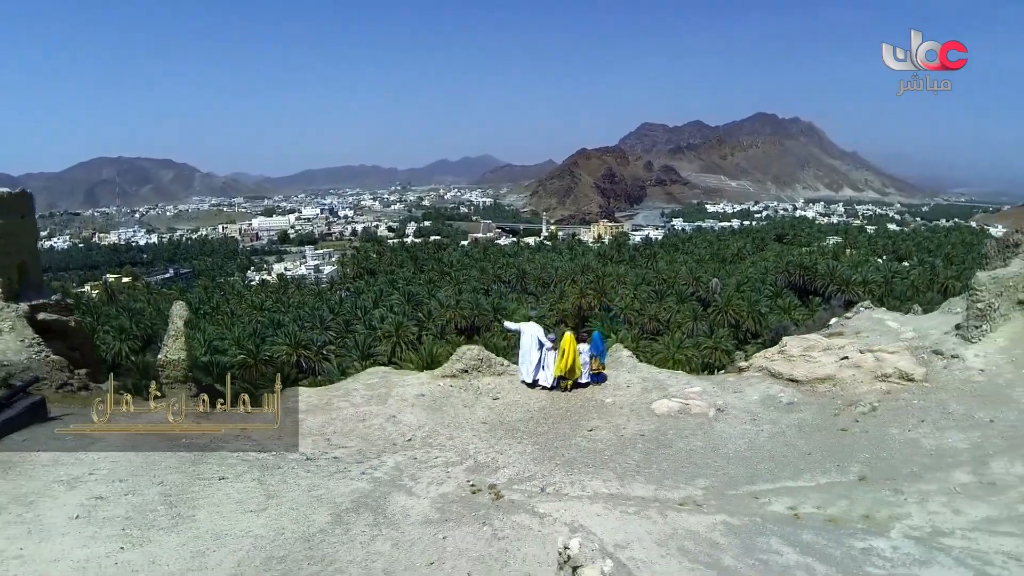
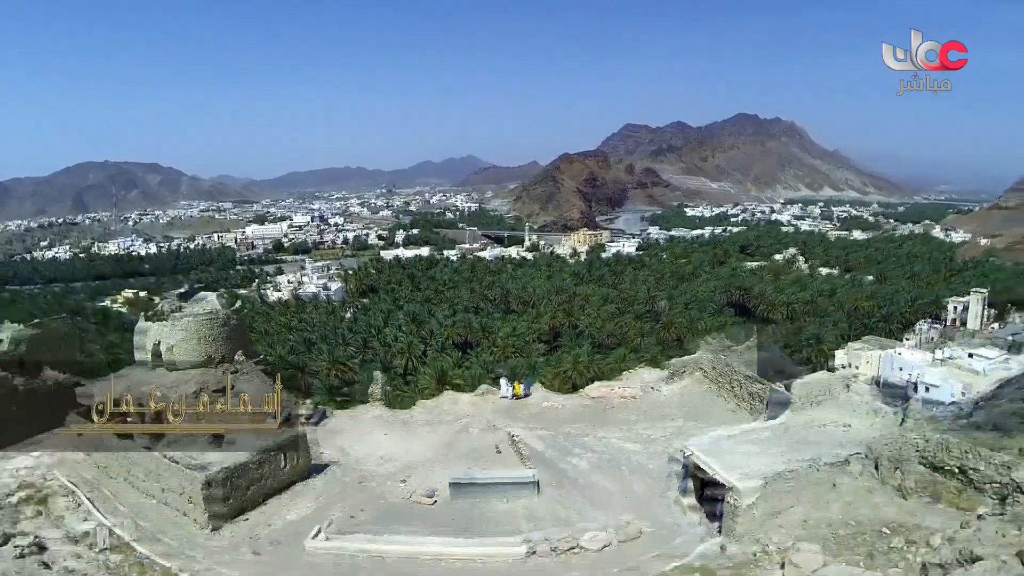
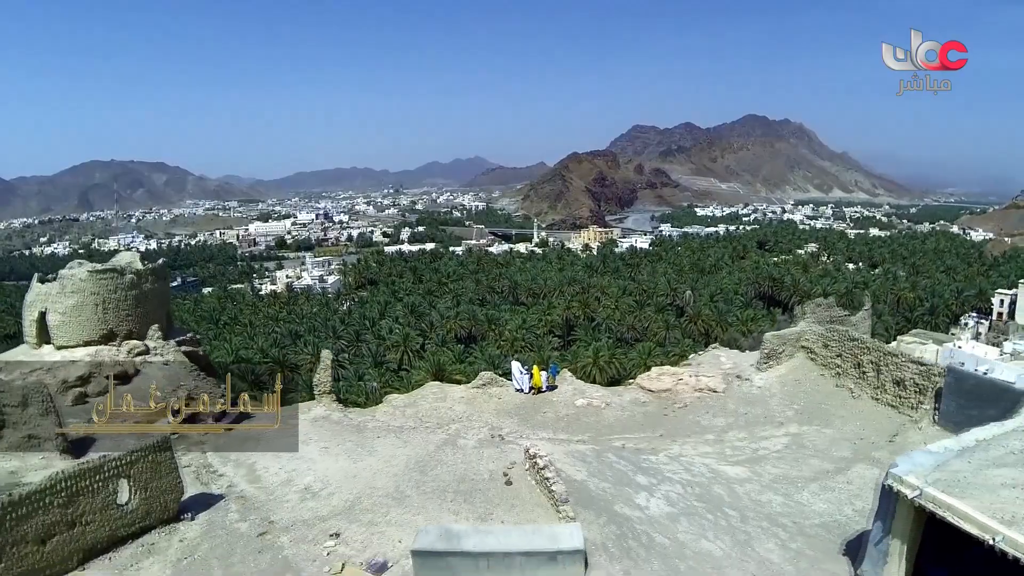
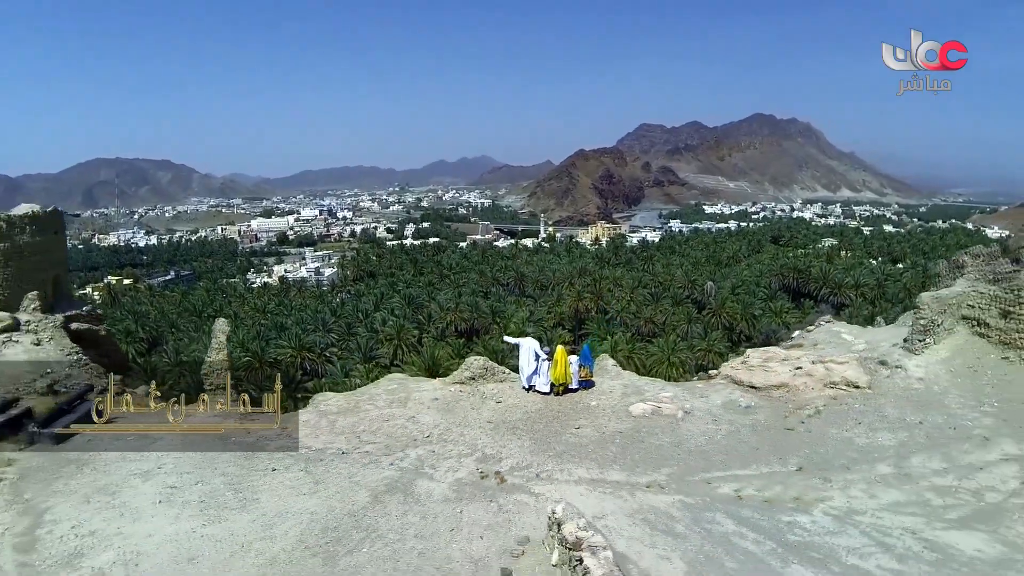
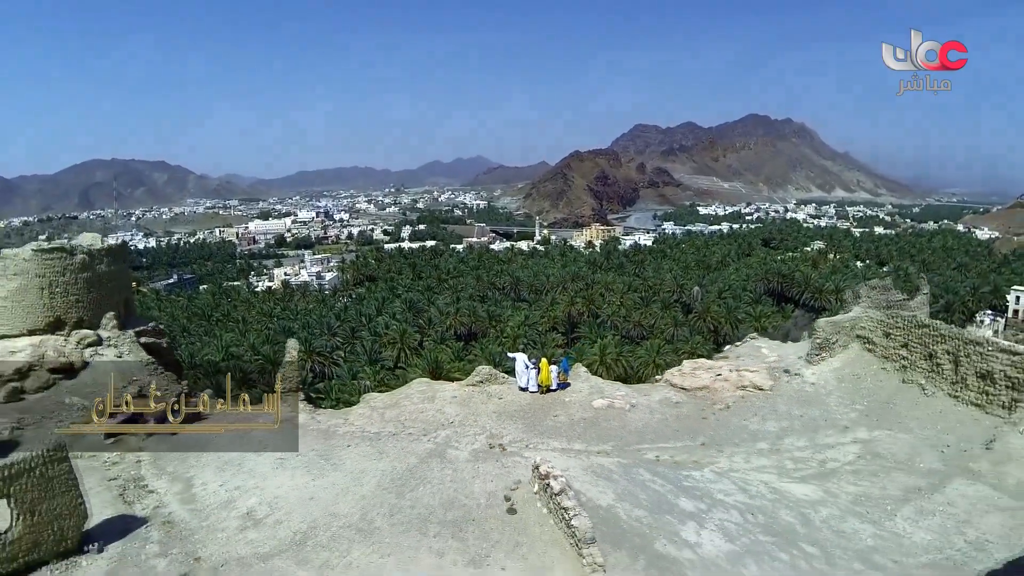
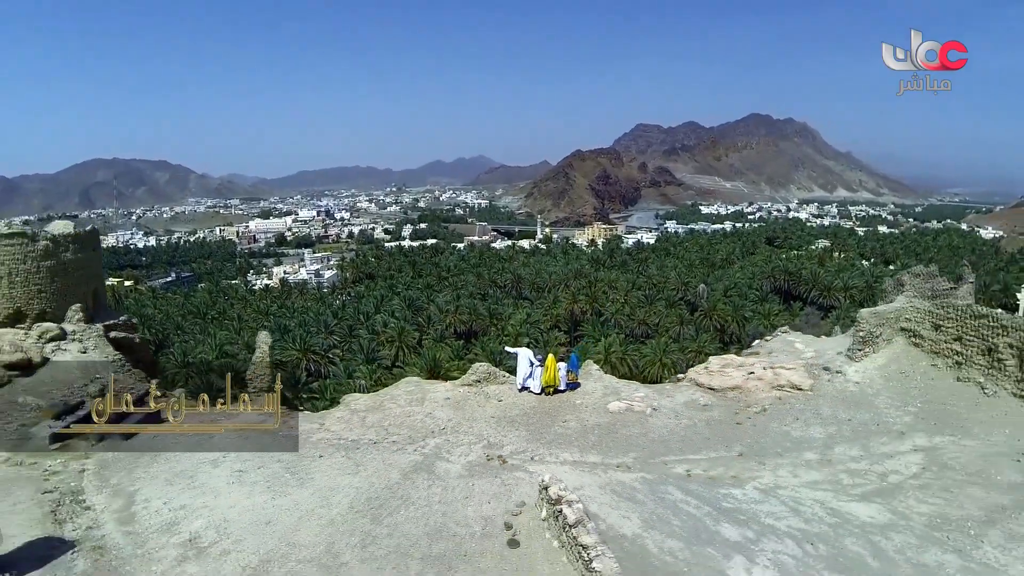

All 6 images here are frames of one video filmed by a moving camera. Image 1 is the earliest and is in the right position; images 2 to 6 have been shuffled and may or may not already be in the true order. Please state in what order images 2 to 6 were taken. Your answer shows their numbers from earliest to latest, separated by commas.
4, 6, 5, 3, 2
